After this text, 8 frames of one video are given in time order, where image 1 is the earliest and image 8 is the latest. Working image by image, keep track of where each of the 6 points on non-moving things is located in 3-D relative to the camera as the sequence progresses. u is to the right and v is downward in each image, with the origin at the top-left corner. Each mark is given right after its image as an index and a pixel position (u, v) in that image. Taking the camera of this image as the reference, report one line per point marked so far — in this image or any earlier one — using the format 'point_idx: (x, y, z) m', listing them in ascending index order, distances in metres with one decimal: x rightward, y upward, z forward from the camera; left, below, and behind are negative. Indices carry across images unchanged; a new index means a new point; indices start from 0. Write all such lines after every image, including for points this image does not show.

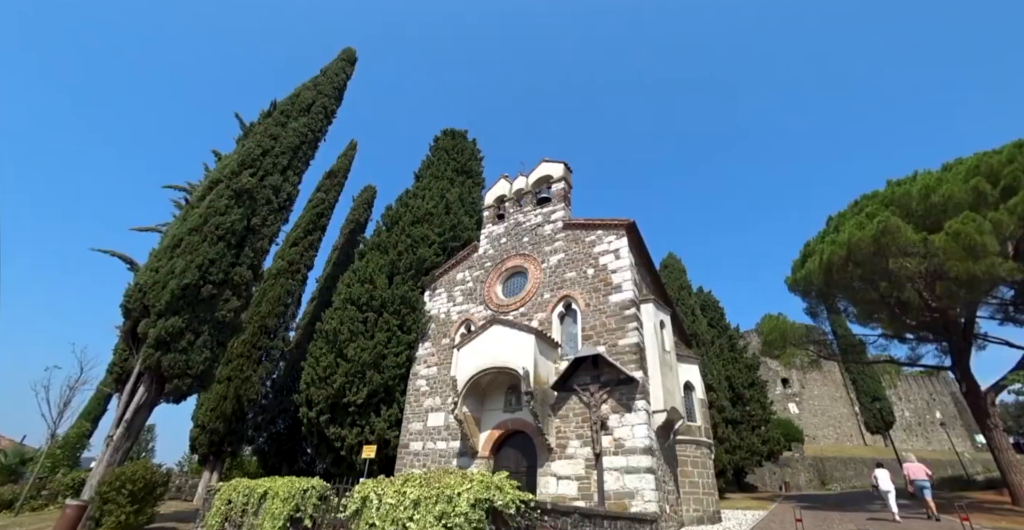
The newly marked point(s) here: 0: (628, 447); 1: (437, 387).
0: (+2.6, -4.0, +9.9) m
1: (-2.3, -3.7, +13.6) m
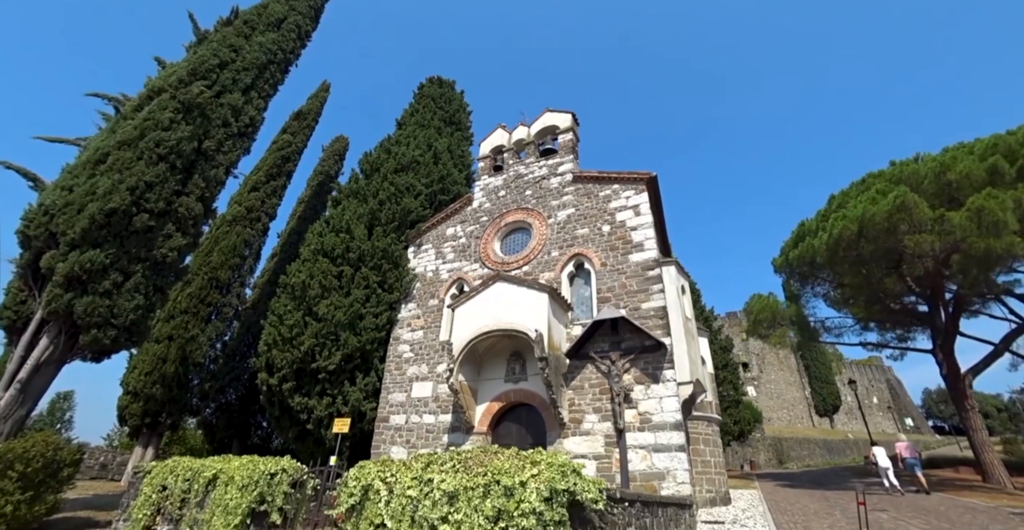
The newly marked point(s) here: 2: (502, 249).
0: (+2.8, -3.0, +8.7) m
1: (-2.4, -2.3, +11.9) m
2: (-0.3, +0.4, +12.5) m
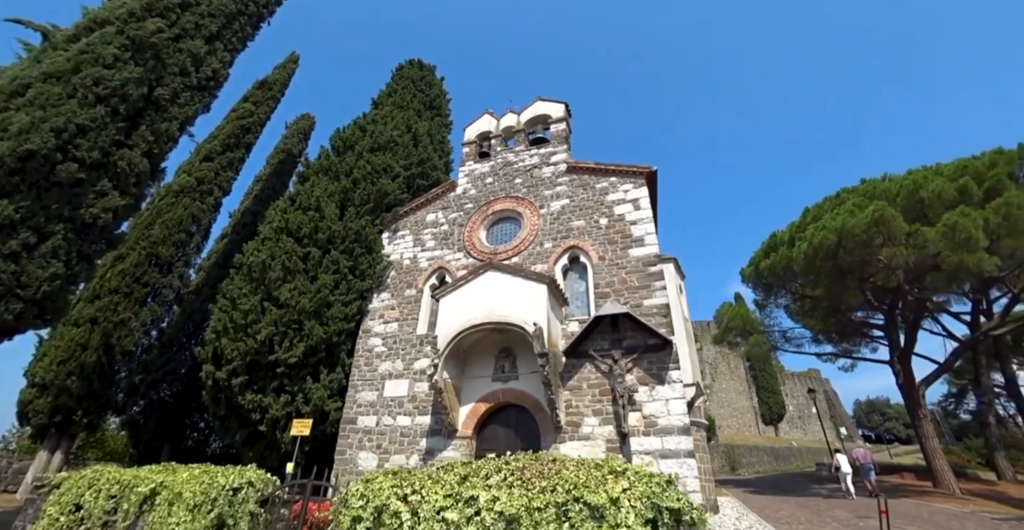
0: (+2.7, -2.8, +8.0) m
1: (-2.7, -2.0, +10.7) m
2: (-0.6, +0.7, +11.6) m
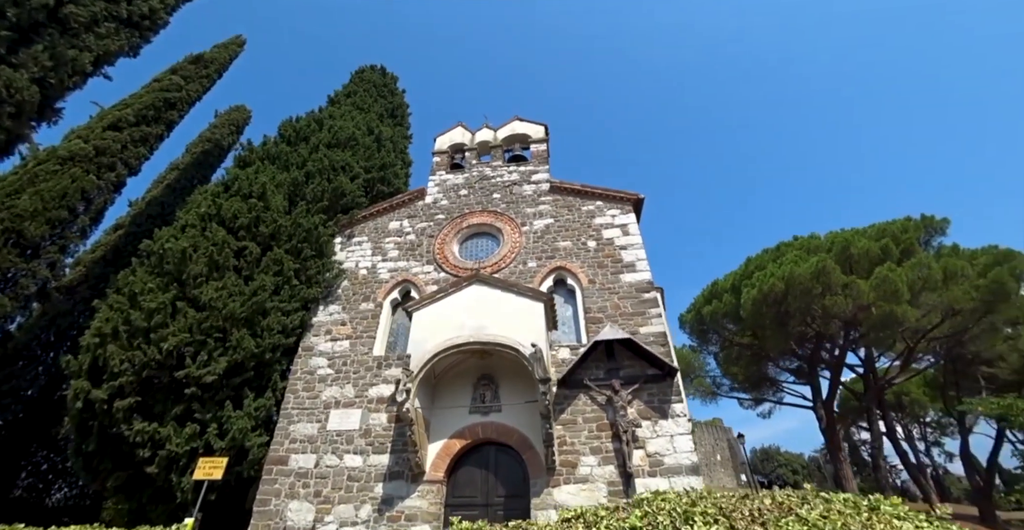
0: (+2.5, -3.2, +7.2) m
1: (-3.2, -2.1, +8.9) m
2: (-1.2, +0.3, +10.4) m
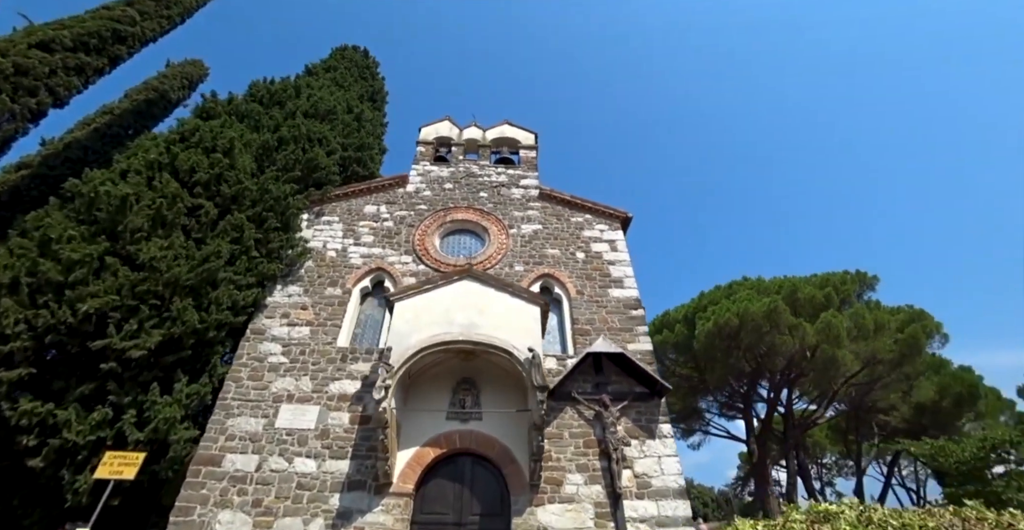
0: (+2.2, -3.4, +6.8) m
1: (-3.5, -1.6, +7.7) m
2: (-1.5, +0.3, +9.7) m
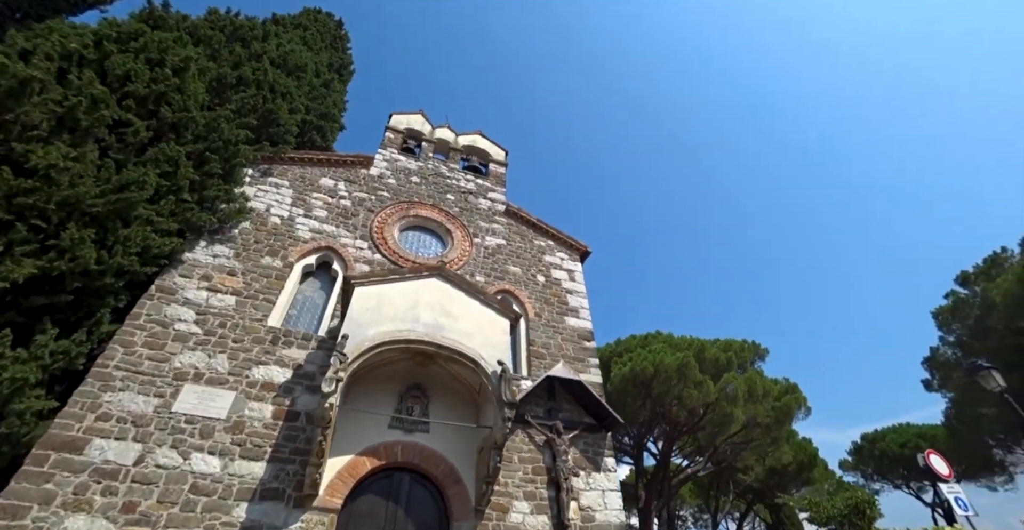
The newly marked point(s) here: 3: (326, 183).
0: (+1.3, -3.8, +6.6) m
1: (-4.1, -1.0, +6.4) m
2: (-2.2, +0.4, +8.9) m
3: (-3.6, +1.6, +8.9) m
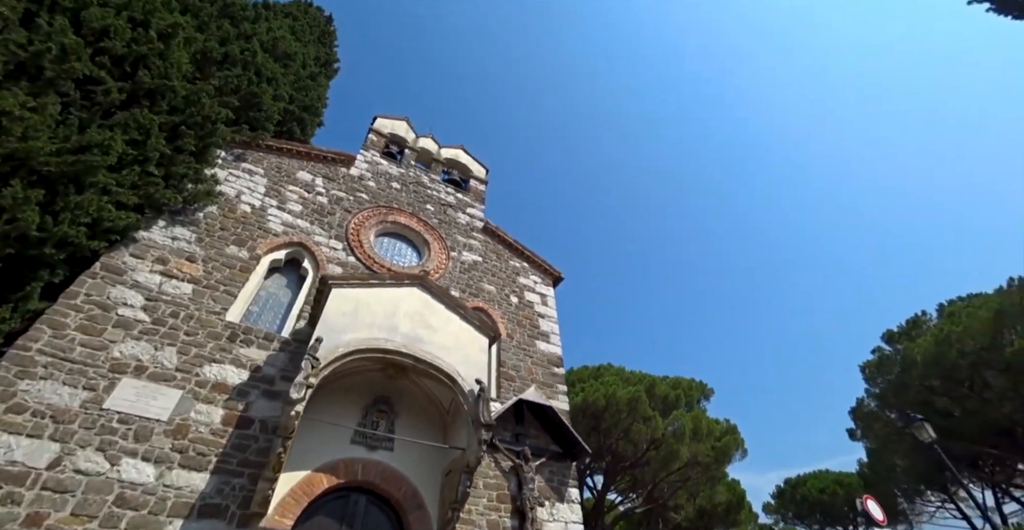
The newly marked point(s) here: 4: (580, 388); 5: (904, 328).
0: (+0.7, -4.2, +6.4) m
1: (-4.3, -0.8, +5.7) m
2: (-2.5, +0.3, +8.5) m
3: (-3.9, +1.6, +8.4) m
4: (+2.4, -4.5, +16.5) m
5: (+13.6, -2.2, +15.7) m
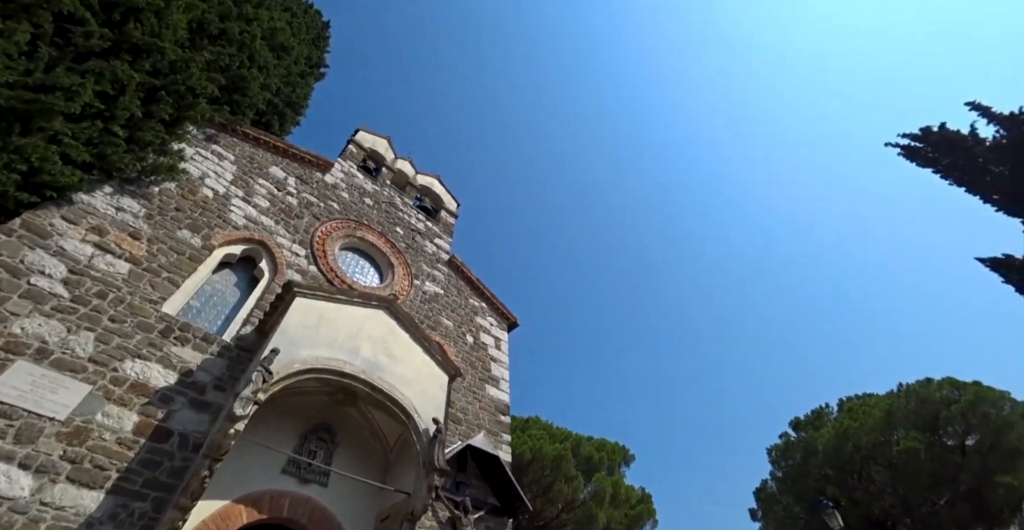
0: (-0.2, -4.7, +5.9) m
1: (-4.5, -0.5, +4.9) m
2: (-3.1, +0.1, +8.0) m
3: (-4.1, +1.6, +7.8) m
4: (-0.3, -6.2, +16.0) m
5: (+11.1, -5.8, +17.1) m
